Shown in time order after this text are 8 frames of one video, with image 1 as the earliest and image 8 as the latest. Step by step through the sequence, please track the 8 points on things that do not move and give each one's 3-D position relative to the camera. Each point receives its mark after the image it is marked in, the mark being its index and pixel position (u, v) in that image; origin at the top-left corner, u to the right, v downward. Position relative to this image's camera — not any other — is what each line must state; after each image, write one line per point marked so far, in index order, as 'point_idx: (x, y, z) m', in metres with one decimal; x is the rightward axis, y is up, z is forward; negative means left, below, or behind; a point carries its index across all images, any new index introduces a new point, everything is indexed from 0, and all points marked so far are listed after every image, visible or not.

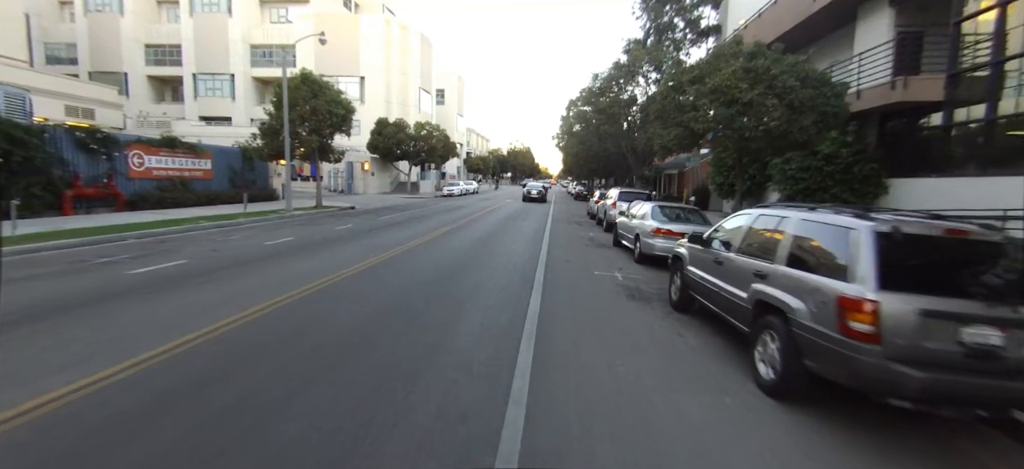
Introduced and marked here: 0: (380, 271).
0: (-3.6, -0.9, +10.7) m
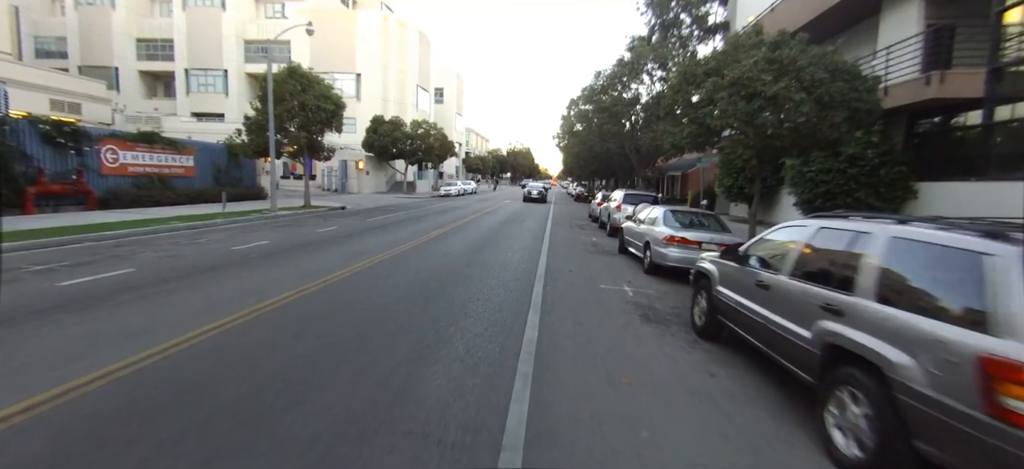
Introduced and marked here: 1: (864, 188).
0: (-3.7, -1.0, +9.7) m
1: (+11.6, +1.5, +12.4) m
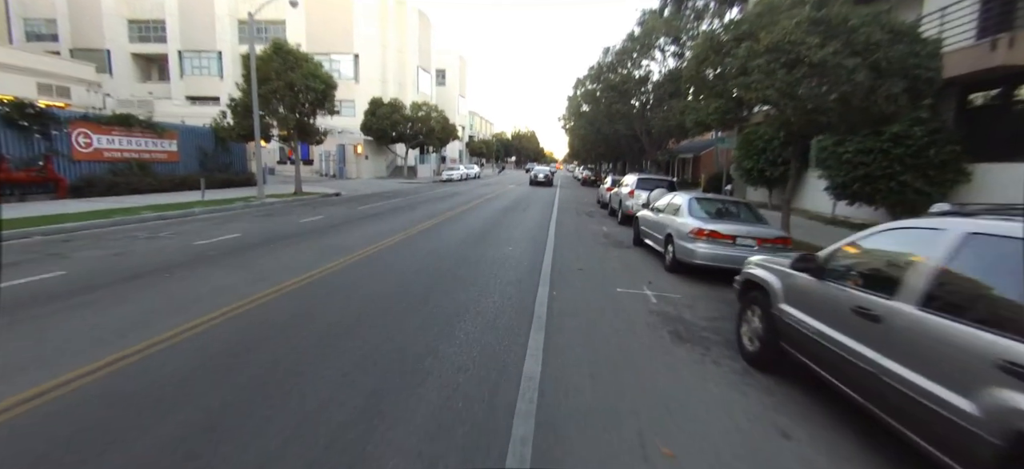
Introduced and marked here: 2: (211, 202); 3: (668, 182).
0: (-3.7, -0.8, +8.6) m
1: (+11.6, +1.9, +11.0) m
2: (-11.4, +1.2, +14.3) m
3: (+6.0, +2.0, +14.5) m
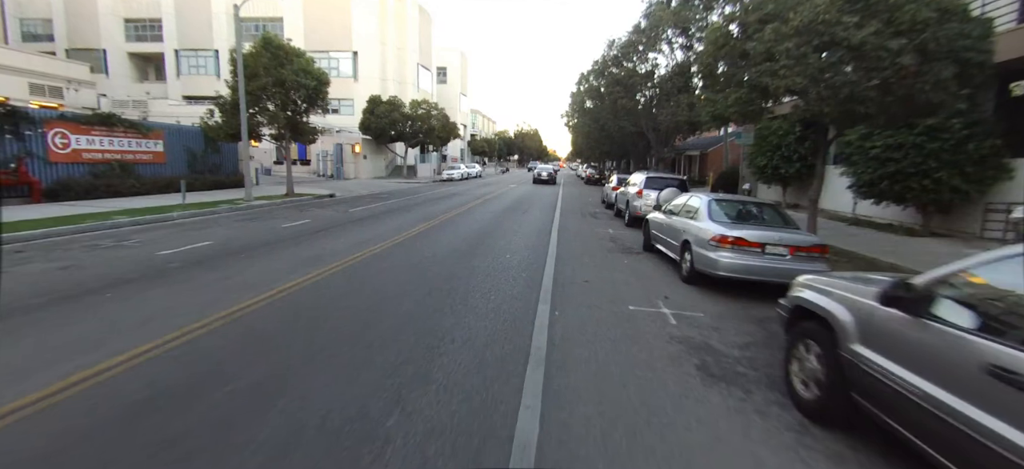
0: (-3.8, -1.0, +7.8) m
1: (+11.6, +1.8, +10.1) m
2: (-11.4, +1.0, +13.5) m
3: (+6.0, +2.0, +13.6) m
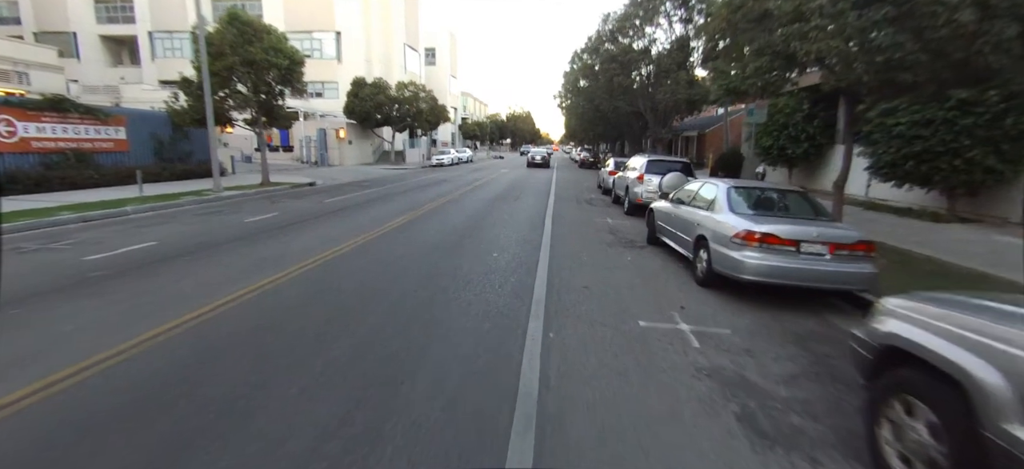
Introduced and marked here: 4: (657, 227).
0: (-4.0, -1.0, +6.7) m
1: (+11.3, +2.2, +9.1) m
2: (-11.7, +1.2, +12.3) m
3: (+5.6, +2.4, +12.5) m
4: (+3.2, +0.2, +8.4) m
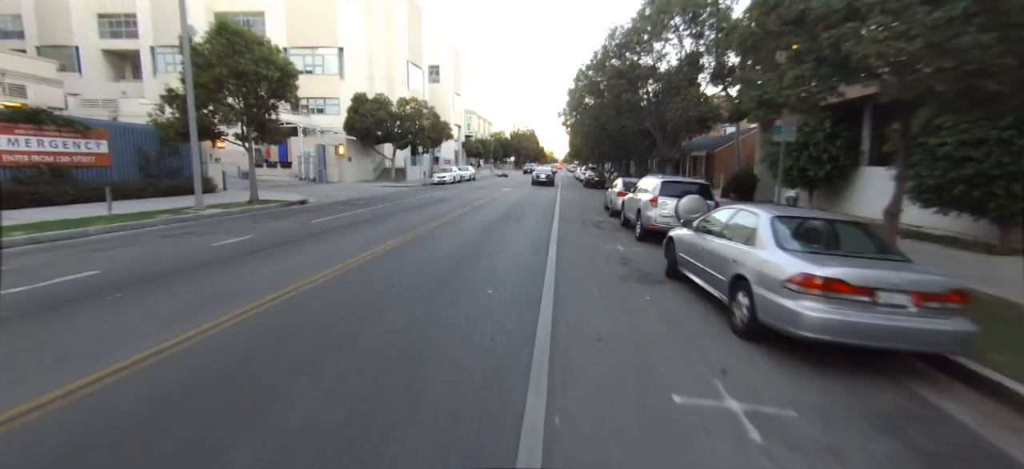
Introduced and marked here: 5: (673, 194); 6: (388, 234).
0: (-4.0, -1.4, +5.7) m
1: (+11.3, +1.4, +8.0) m
2: (-11.7, +0.5, +11.4) m
3: (+5.7, +1.5, +11.5) m
4: (+3.2, -0.5, +7.3) m
5: (+4.8, +1.2, +11.2) m
6: (-4.4, +0.1, +13.5) m
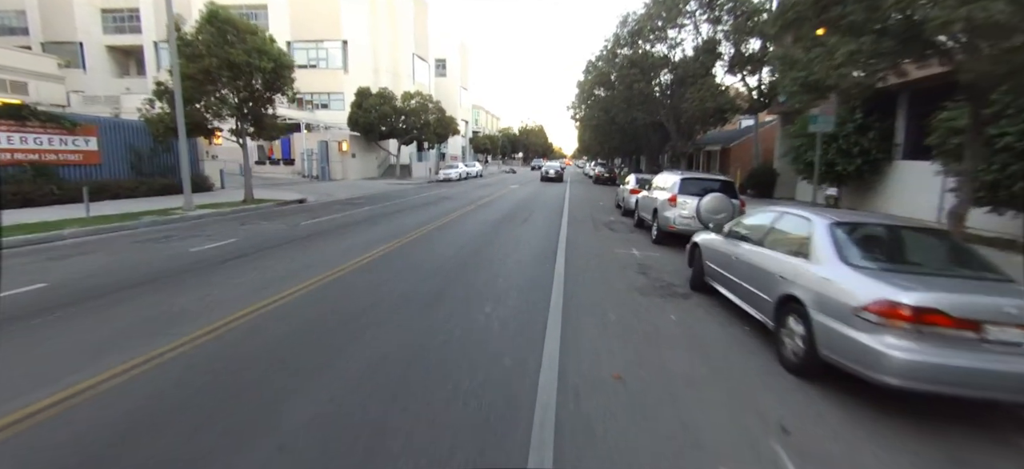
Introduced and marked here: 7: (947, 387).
0: (-4.0, -1.6, +4.9) m
1: (+11.4, +1.3, +6.9) m
2: (-11.6, +0.5, +10.8) m
3: (+5.8, +1.5, +10.5) m
4: (+3.3, -0.6, +6.3) m
5: (+4.9, +1.1, +10.2) m
6: (-4.2, +0.1, +12.7) m
7: (+3.5, -1.2, +3.0) m
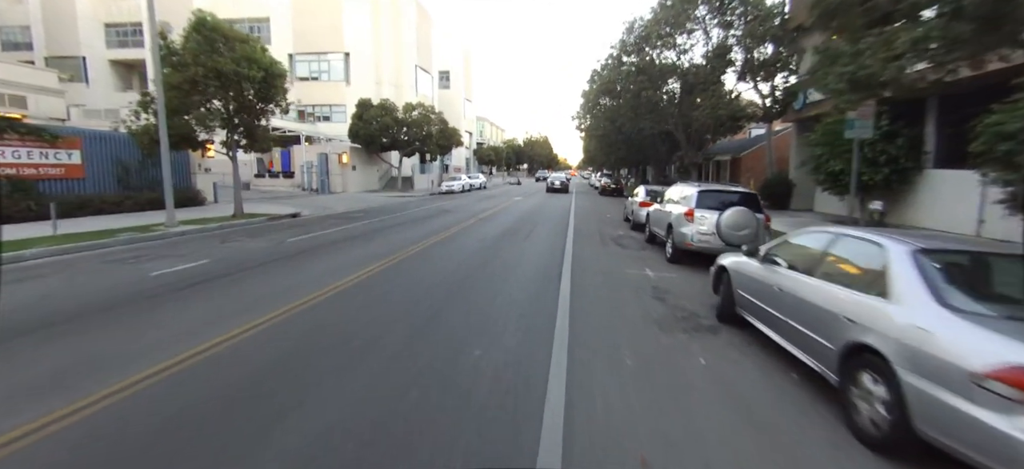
0: (-4.1, -1.9, +4.0) m
1: (+11.4, +1.0, +5.9) m
2: (-11.6, 0.0, +10.1) m
3: (+5.8, +1.0, +9.6) m
4: (+3.2, -0.9, +5.4) m
5: (+4.9, +0.7, +9.3) m
6: (-4.2, -0.5, +11.9) m
7: (+3.4, -1.5, +2.0) m
